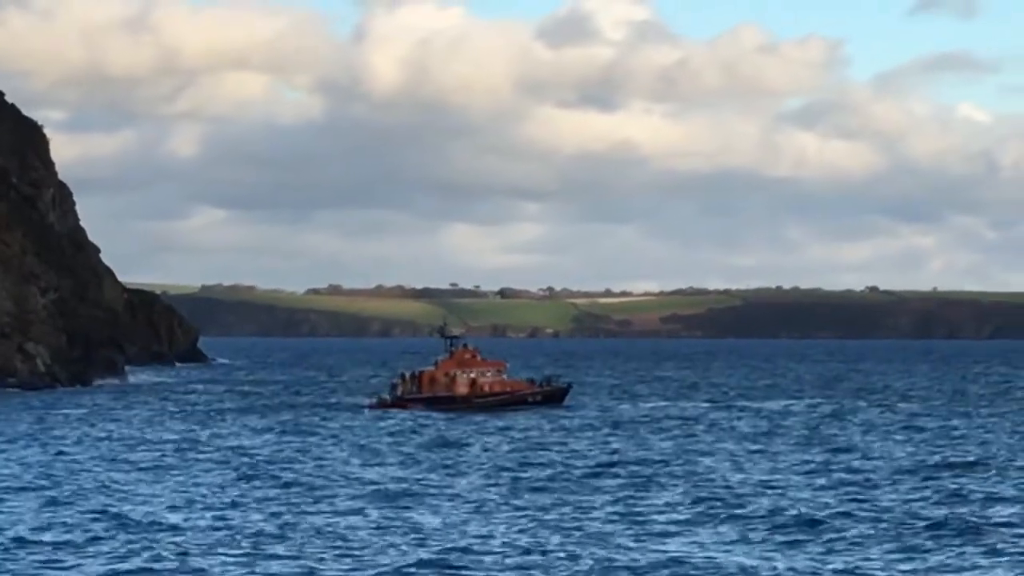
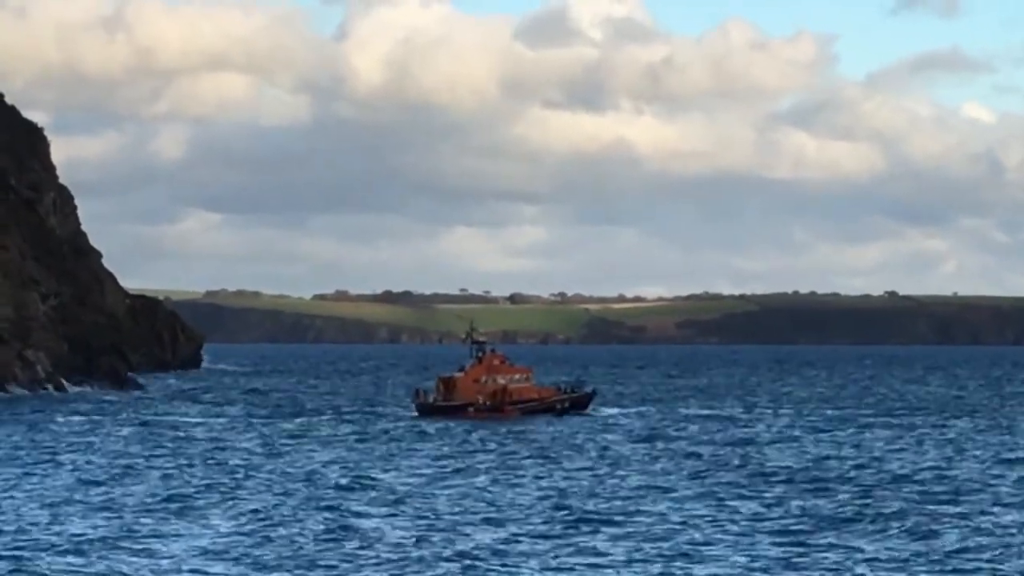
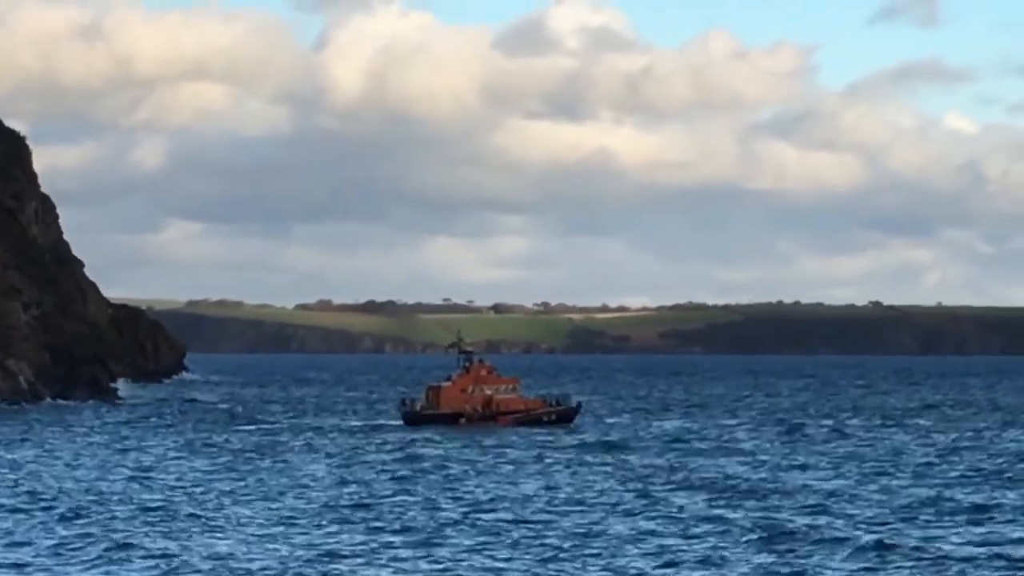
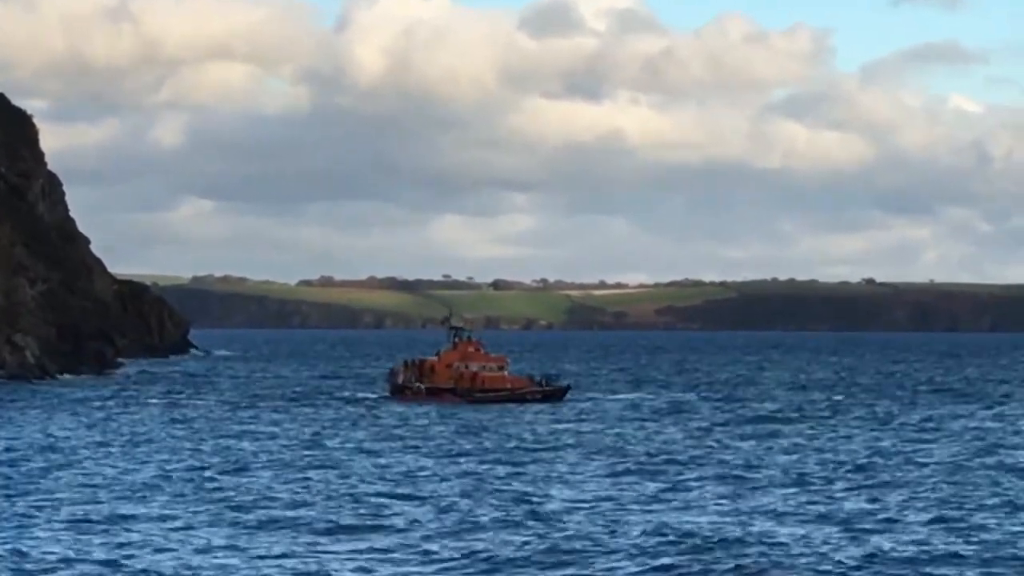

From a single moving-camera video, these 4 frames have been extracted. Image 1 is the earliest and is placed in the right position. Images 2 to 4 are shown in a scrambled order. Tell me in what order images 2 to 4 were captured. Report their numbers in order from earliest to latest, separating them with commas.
4, 2, 3
